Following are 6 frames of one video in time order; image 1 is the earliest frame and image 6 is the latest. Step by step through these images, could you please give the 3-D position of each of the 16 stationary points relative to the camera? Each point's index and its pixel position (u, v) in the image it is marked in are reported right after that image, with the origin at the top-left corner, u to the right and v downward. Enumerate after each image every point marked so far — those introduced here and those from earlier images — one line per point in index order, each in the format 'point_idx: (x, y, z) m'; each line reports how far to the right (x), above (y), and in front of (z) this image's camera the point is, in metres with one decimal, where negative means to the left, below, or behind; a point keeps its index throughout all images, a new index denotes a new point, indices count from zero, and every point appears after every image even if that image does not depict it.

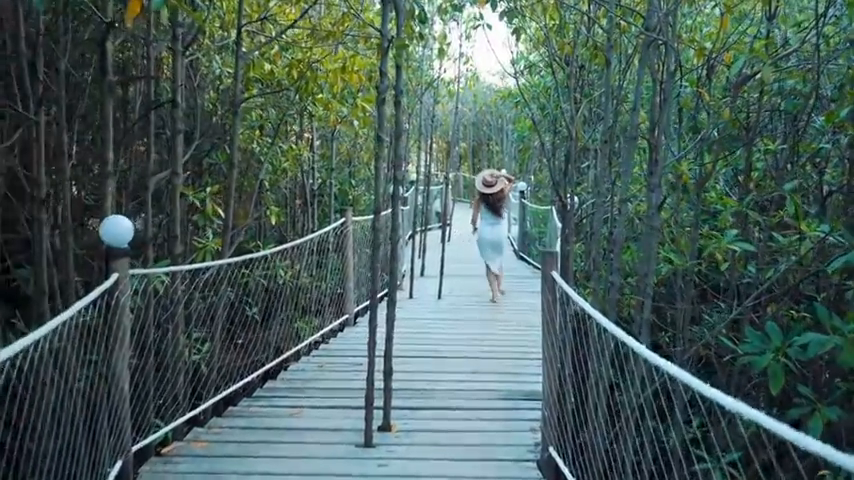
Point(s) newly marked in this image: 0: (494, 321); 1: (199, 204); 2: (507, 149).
0: (+0.6, -0.7, +5.7) m
1: (-1.4, +0.2, +4.0) m
2: (+2.0, +2.3, +16.7) m
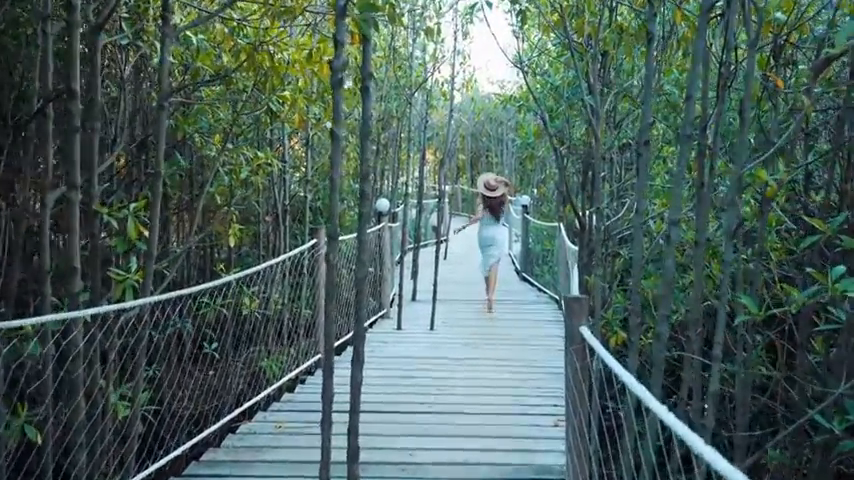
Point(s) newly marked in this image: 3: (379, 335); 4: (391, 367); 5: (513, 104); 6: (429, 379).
0: (+0.5, -0.9, +4.8) m
1: (-1.5, +0.1, +3.2) m
2: (+1.9, +1.9, +15.9) m
3: (-0.4, -0.8, +5.6) m
4: (-0.3, -0.9, +4.6) m
5: (+0.9, +1.4, +7.1) m
6: (0.0, -0.9, +4.4) m
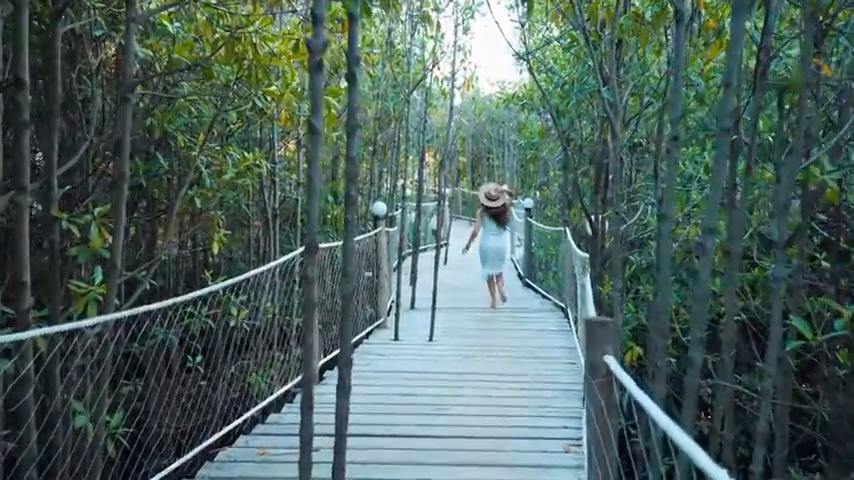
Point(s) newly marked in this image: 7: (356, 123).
0: (+0.5, -0.9, +4.5) m
1: (-1.5, 0.0, +2.8) m
2: (+1.9, +1.8, +15.5) m
3: (-0.4, -0.9, +5.3) m
4: (-0.3, -0.9, +4.3) m
5: (+0.9, +1.4, +6.7) m
6: (0.0, -1.0, +4.0) m
7: (-0.2, +0.4, +2.1) m
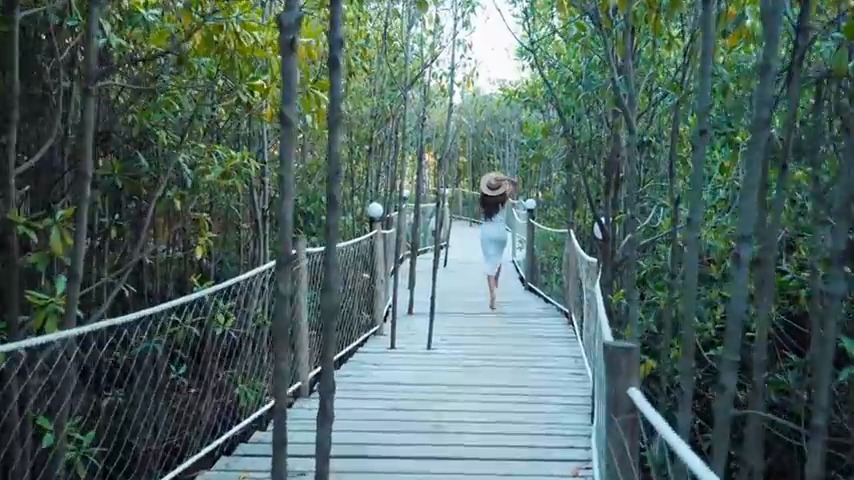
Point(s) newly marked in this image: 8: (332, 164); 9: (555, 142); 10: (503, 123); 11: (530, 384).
0: (+0.5, -0.9, +4.2) m
1: (-1.5, 0.0, +2.6) m
2: (+1.9, +1.8, +15.3) m
3: (-0.4, -0.9, +5.0) m
4: (-0.3, -1.0, +4.0) m
5: (+0.9, +1.4, +6.5) m
6: (0.0, -1.0, +3.8) m
7: (-0.2, +0.3, +1.8) m
8: (-0.3, +0.2, +1.8) m
9: (+1.3, +1.0, +6.5) m
10: (+1.8, +2.7, +15.3) m
11: (+0.7, -0.9, +4.3) m
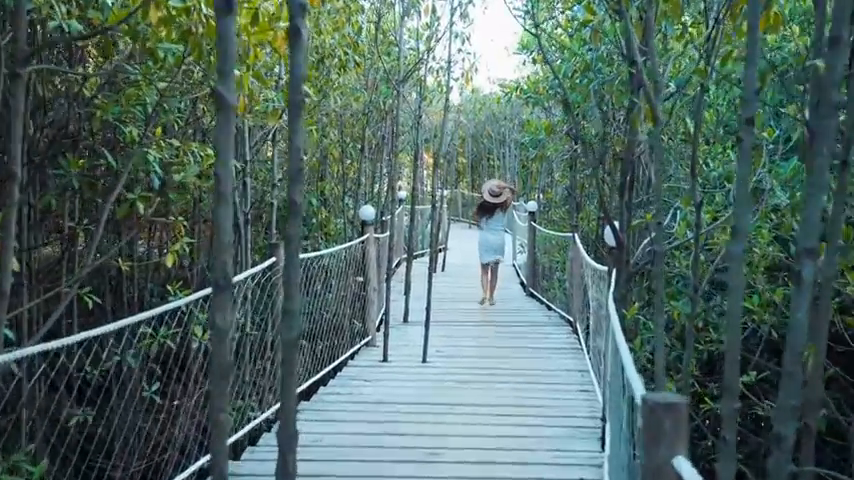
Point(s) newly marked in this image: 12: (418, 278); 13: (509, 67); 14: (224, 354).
0: (+0.4, -1.0, +3.8) m
1: (-1.5, 0.0, +2.2) m
2: (+1.8, +1.7, +14.9) m
3: (-0.5, -0.9, +4.7) m
4: (-0.3, -1.0, +3.7) m
5: (+0.9, +1.3, +6.1) m
6: (-0.1, -1.0, +3.4) m
7: (-0.3, +0.3, +1.5) m
8: (-0.3, +0.2, +1.5) m
9: (+1.2, +0.9, +6.1) m
10: (+1.7, +2.6, +15.0) m
11: (+0.6, -1.0, +3.9) m
12: (-0.1, -0.5, +8.7) m
13: (+1.3, +2.7, +10.3) m
14: (-0.4, -0.2, +1.2) m
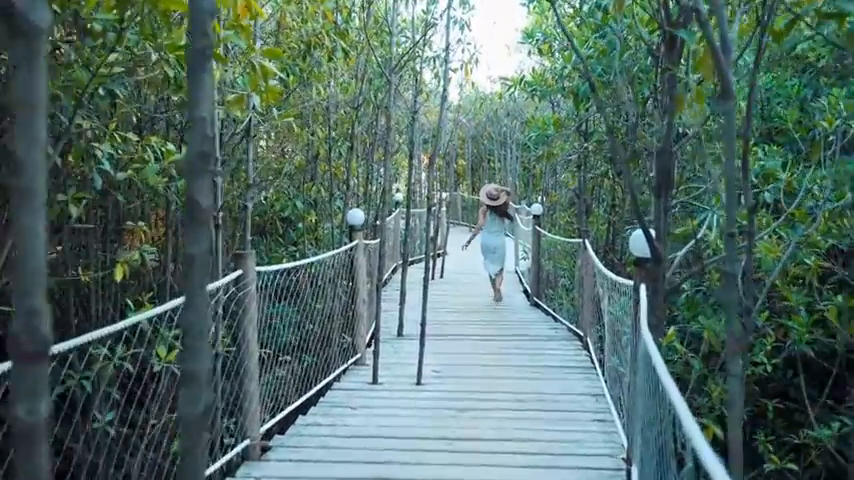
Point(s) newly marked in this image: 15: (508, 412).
0: (+0.4, -1.0, +3.3) m
1: (-1.6, -0.1, +1.7) m
2: (+1.8, +1.6, +14.4) m
3: (-0.5, -1.0, +4.2) m
4: (-0.4, -1.0, +3.2) m
5: (+0.8, +1.3, +5.6) m
6: (-0.1, -1.1, +2.9) m
7: (-0.3, +0.3, +0.9) m
8: (-0.3, +0.2, +0.9) m
9: (+1.2, +0.9, +5.6) m
10: (+1.7, +2.5, +14.5) m
11: (+0.6, -1.0, +3.4) m
12: (-0.2, -0.6, +8.2) m
13: (+1.2, +2.6, +9.8) m
14: (-0.4, -0.2, +0.7) m
15: (+0.5, -1.0, +3.8) m
